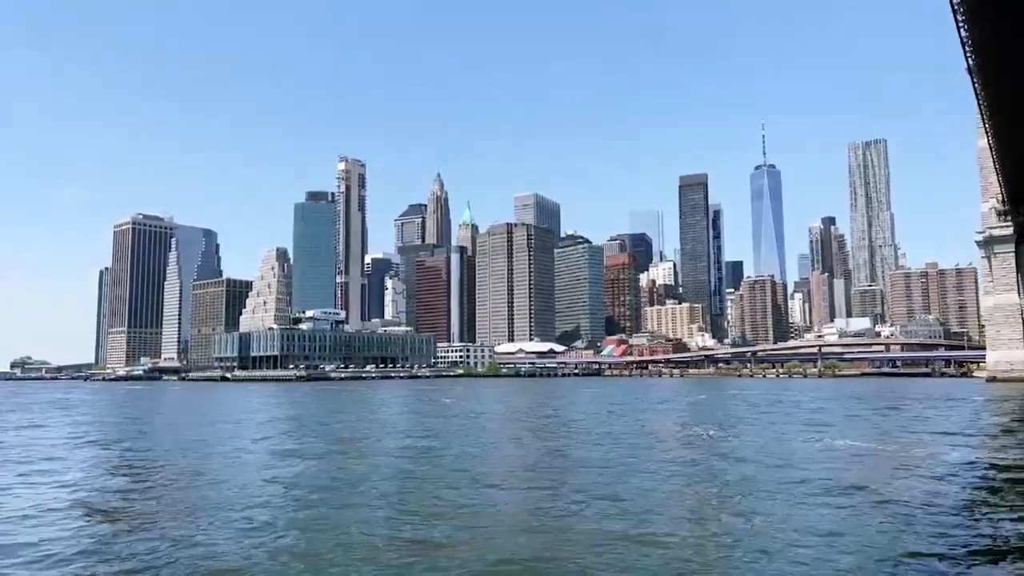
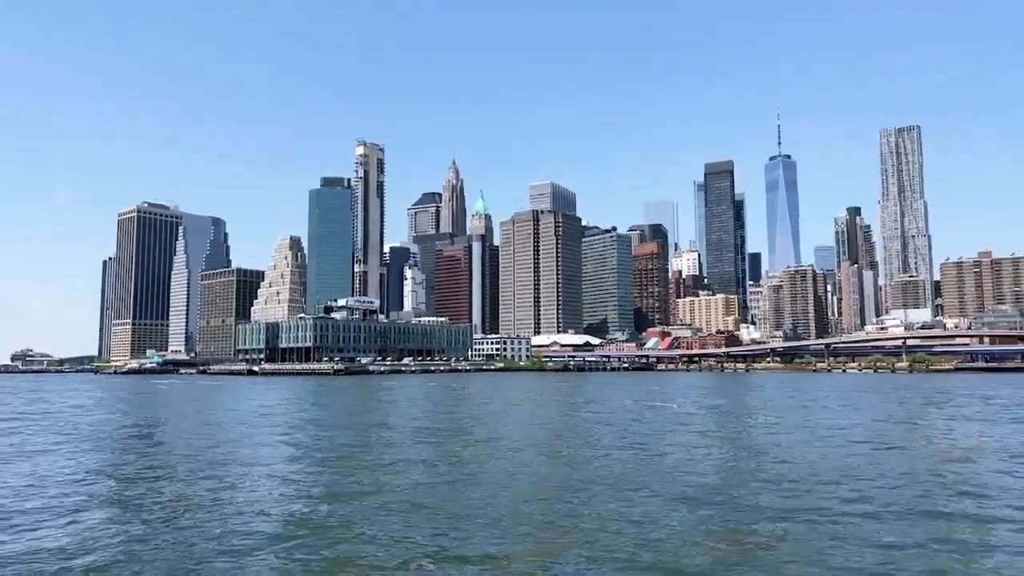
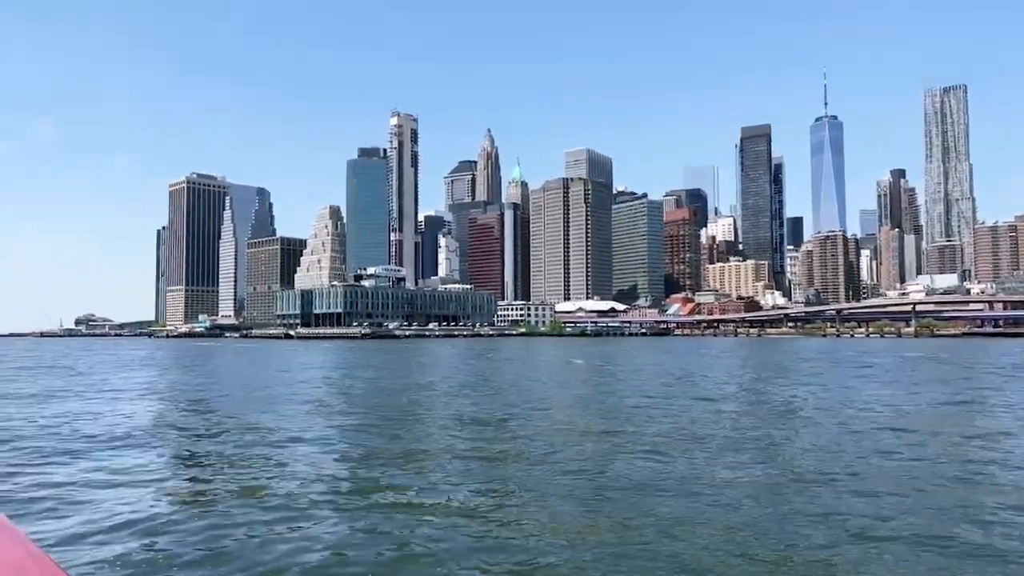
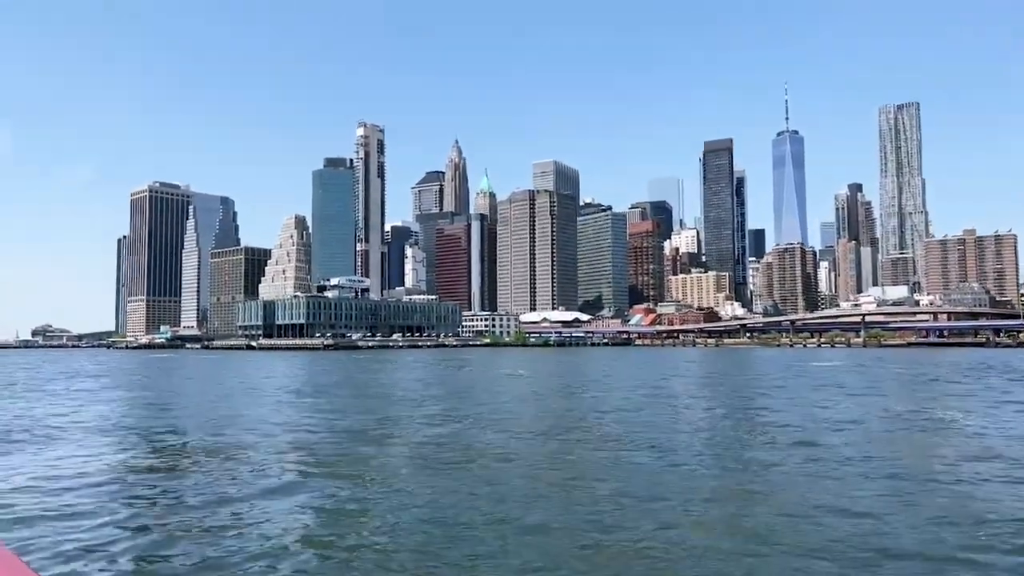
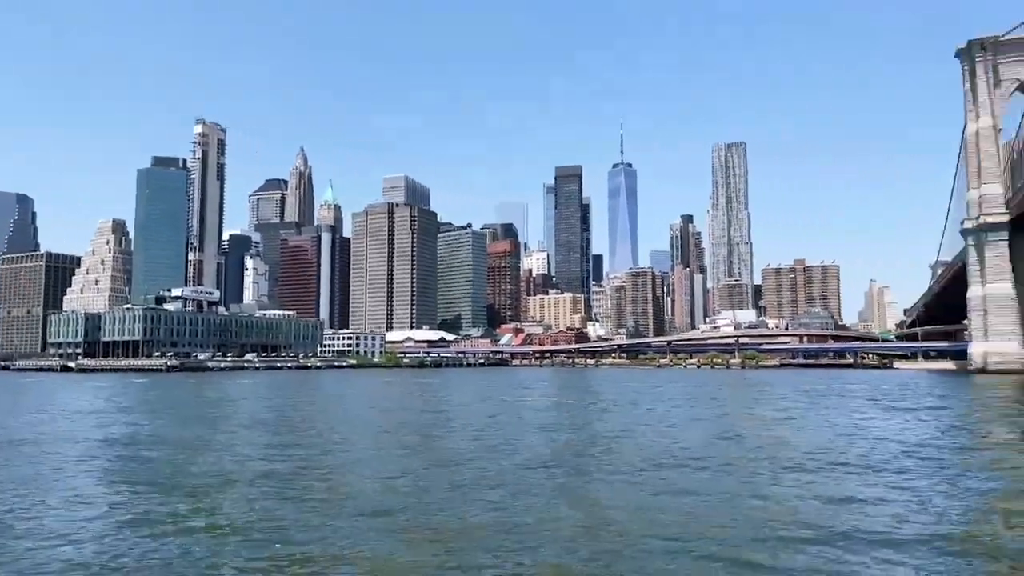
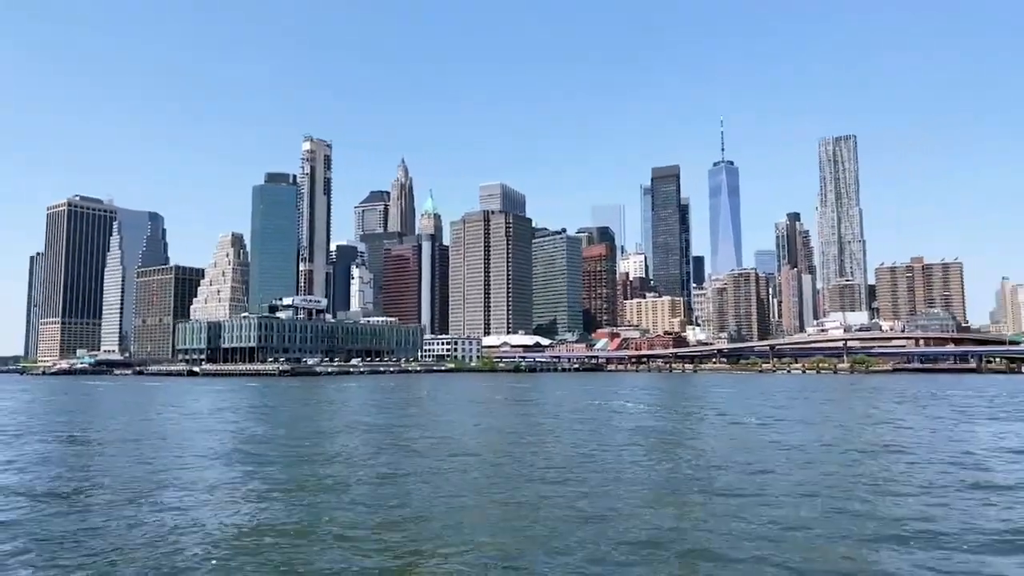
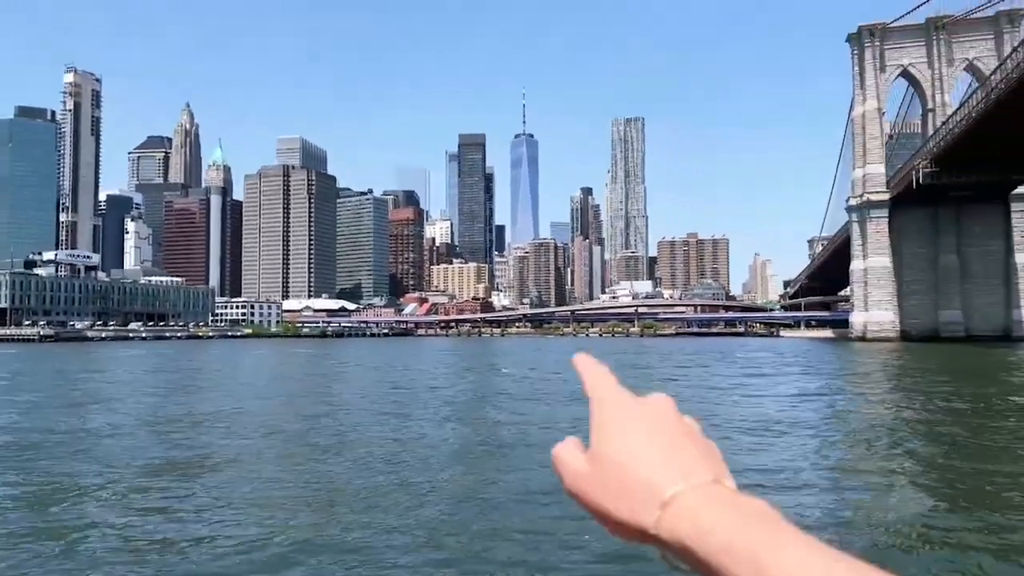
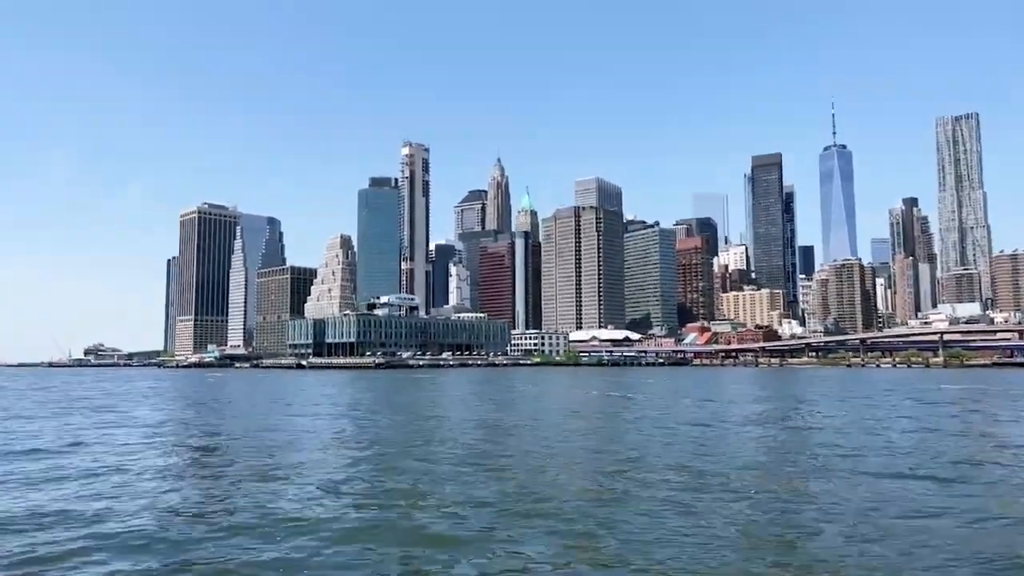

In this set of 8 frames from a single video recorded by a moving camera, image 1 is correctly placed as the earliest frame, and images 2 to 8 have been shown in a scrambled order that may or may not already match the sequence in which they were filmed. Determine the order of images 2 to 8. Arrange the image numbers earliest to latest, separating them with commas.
4, 3, 8, 2, 6, 5, 7
